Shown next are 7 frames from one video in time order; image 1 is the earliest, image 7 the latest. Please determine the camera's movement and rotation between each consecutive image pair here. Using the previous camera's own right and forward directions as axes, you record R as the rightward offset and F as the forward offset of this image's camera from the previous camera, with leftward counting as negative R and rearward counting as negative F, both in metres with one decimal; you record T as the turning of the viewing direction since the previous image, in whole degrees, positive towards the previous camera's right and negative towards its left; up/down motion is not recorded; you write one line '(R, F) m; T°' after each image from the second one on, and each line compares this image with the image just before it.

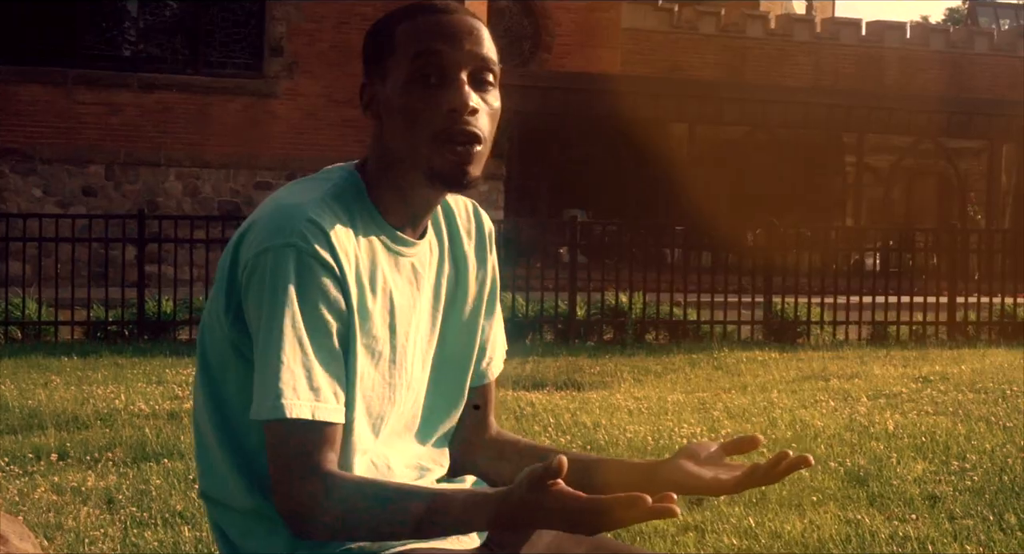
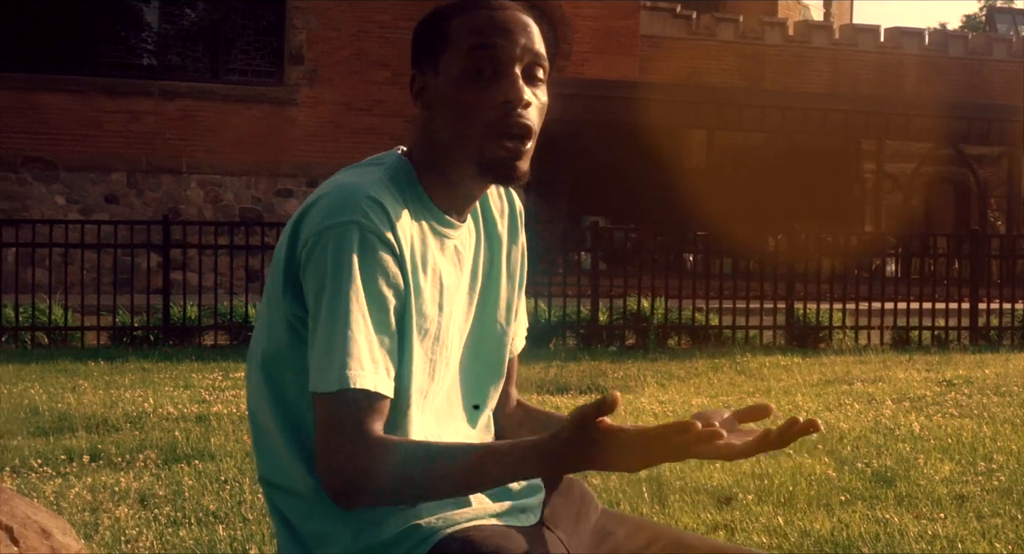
(0.0, 0.0) m; -1°
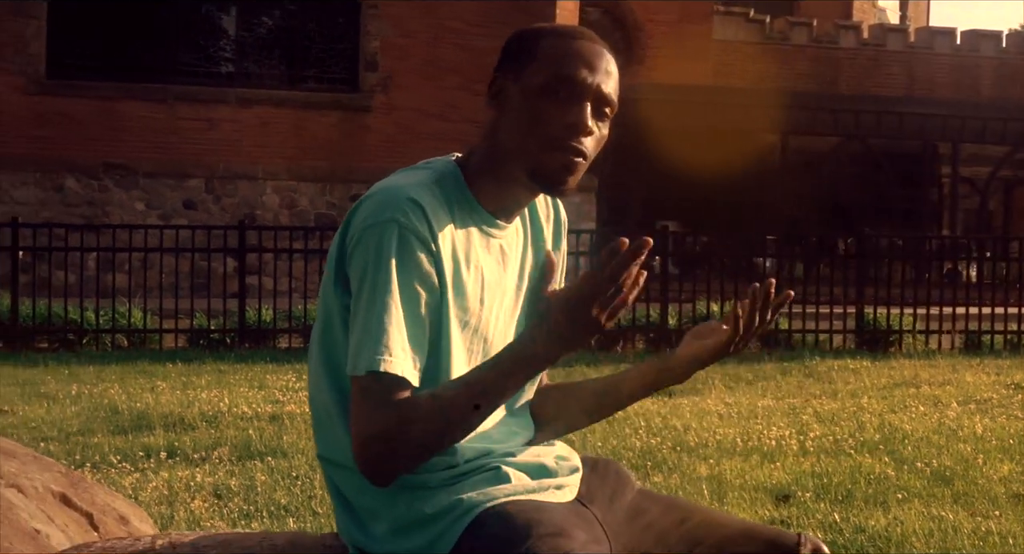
(0.0, -0.1) m; -3°
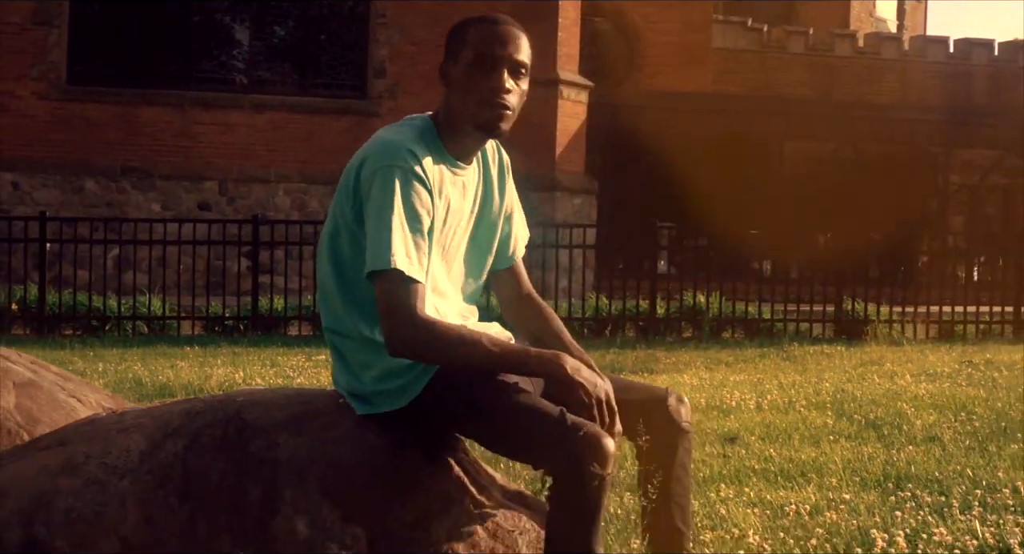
(+0.1, -0.7) m; 0°
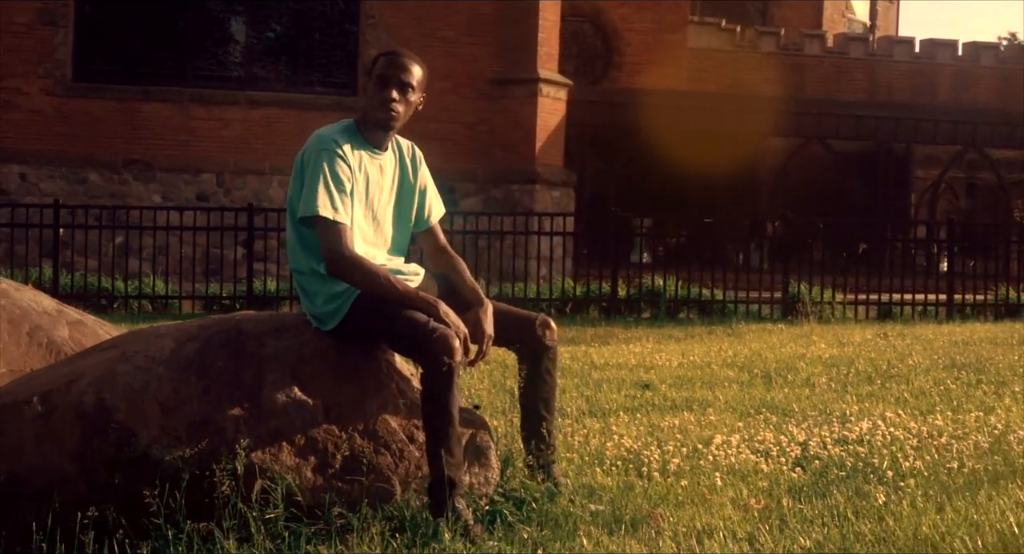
(+0.2, -1.1) m; 0°
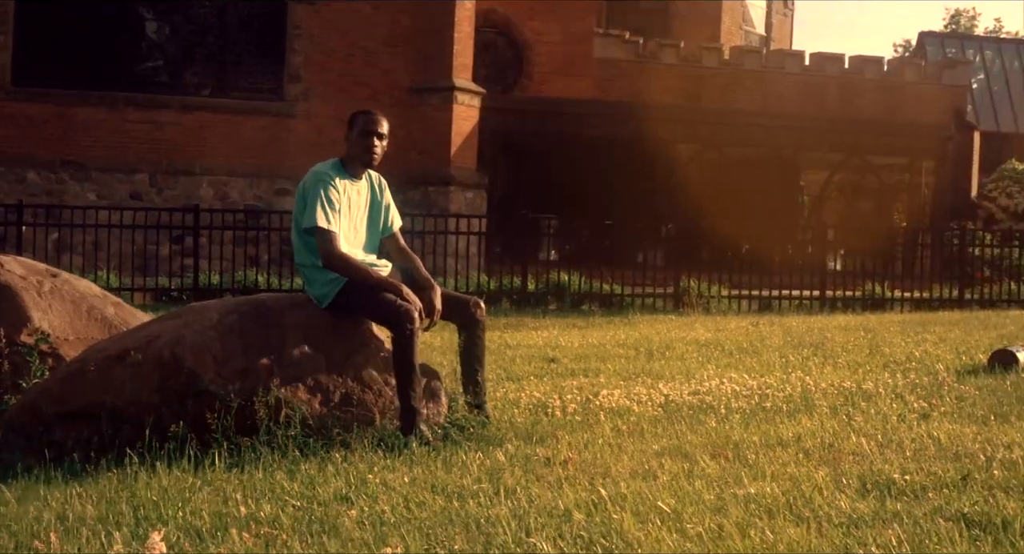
(-0.1, -1.5) m; +3°
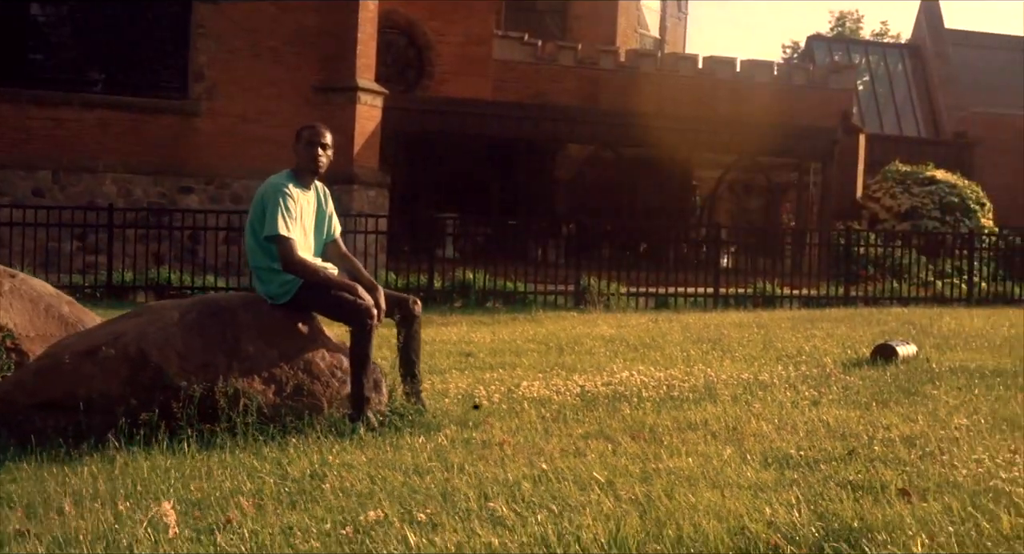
(-0.2, -0.5) m; +4°
